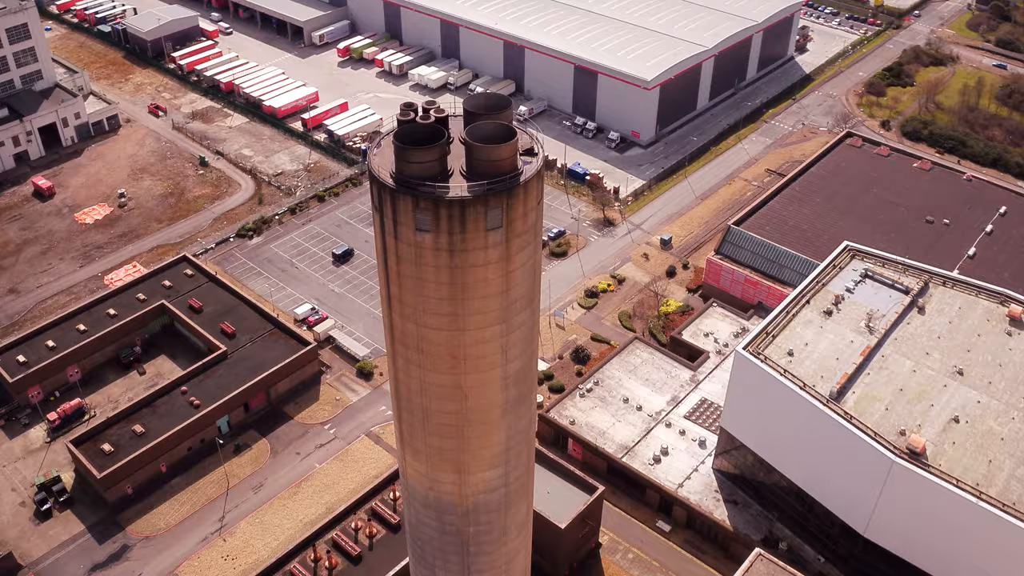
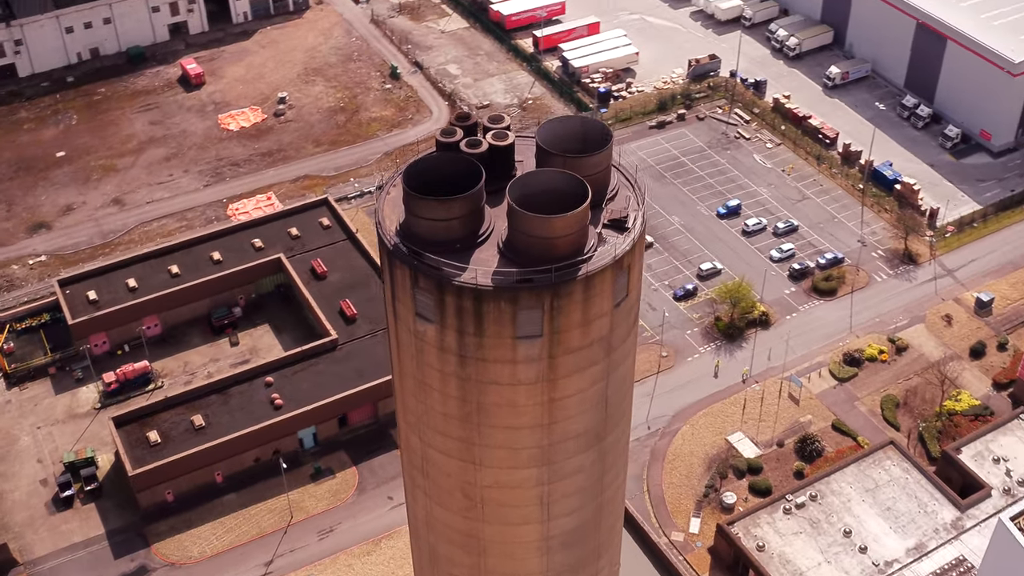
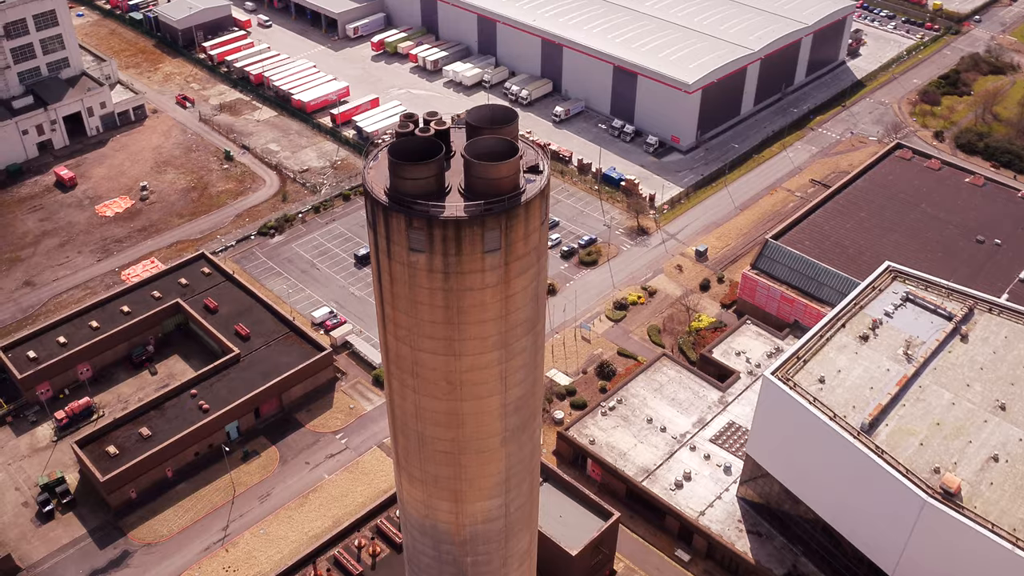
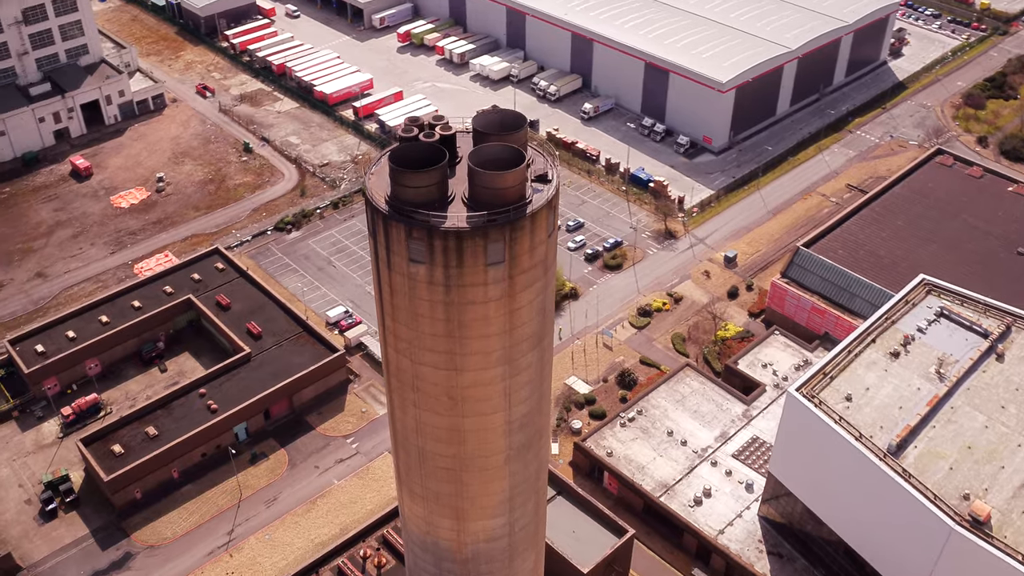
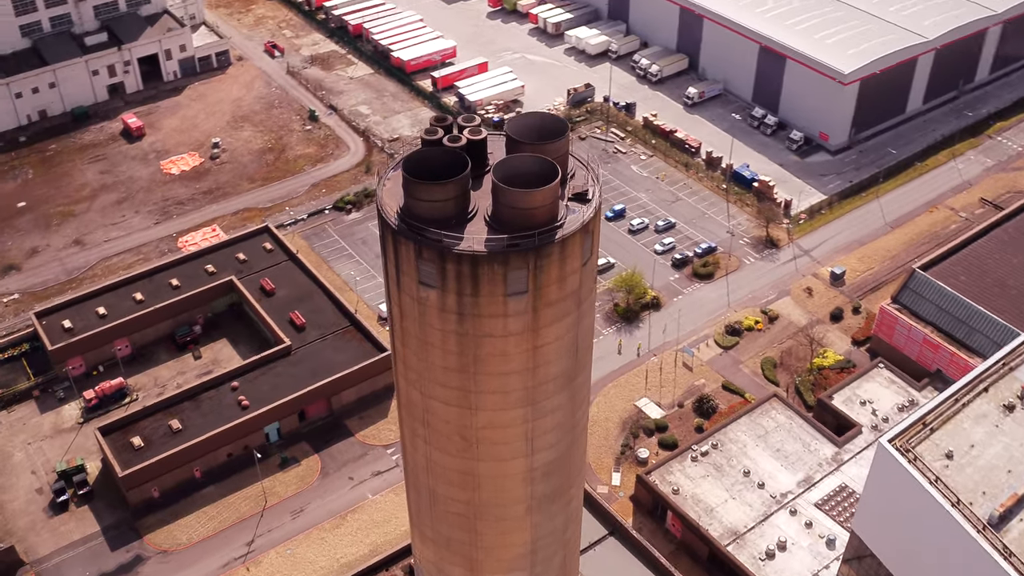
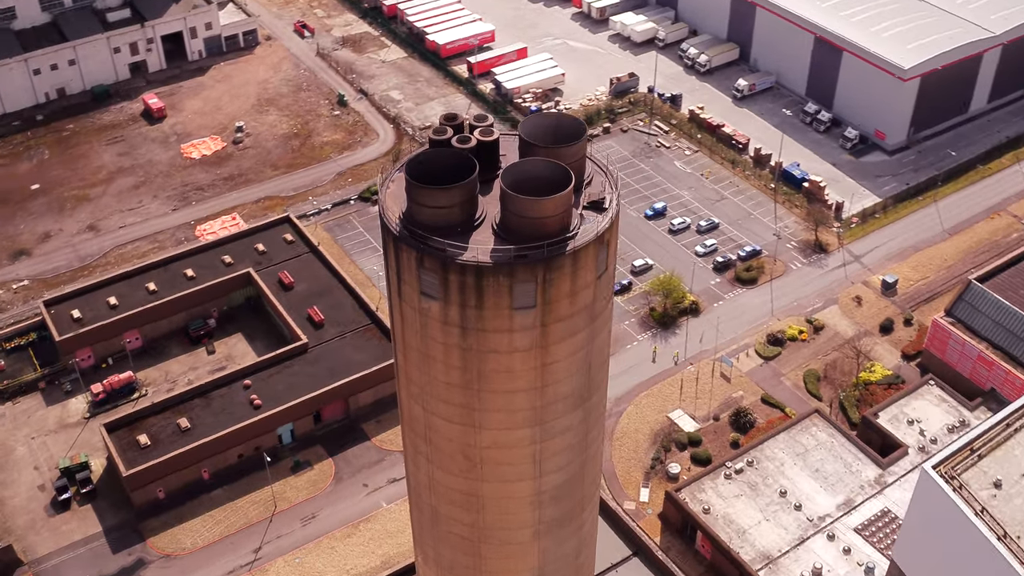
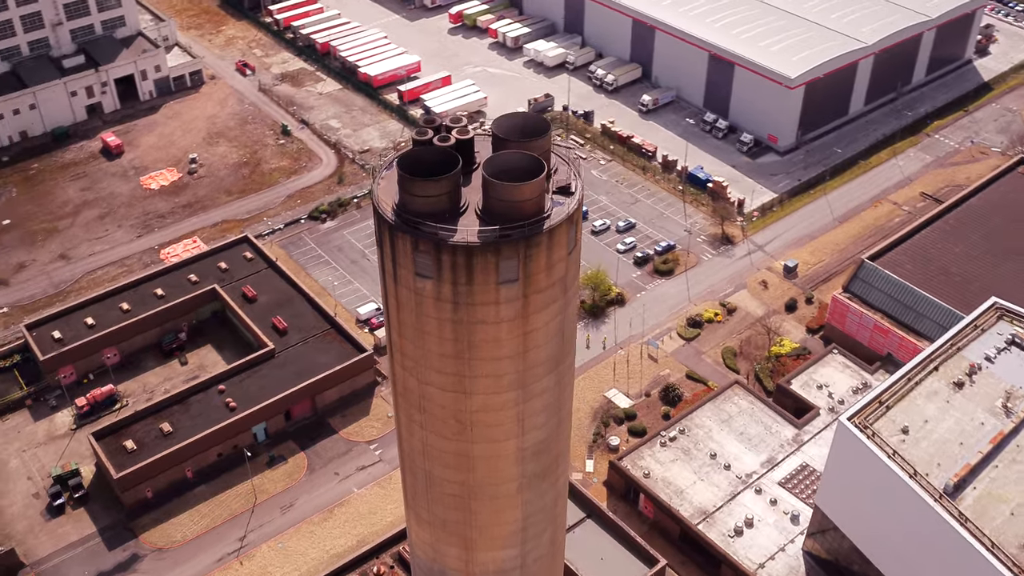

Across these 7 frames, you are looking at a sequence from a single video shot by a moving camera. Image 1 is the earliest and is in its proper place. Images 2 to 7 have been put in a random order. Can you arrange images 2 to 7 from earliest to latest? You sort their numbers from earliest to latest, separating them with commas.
3, 4, 7, 5, 6, 2
